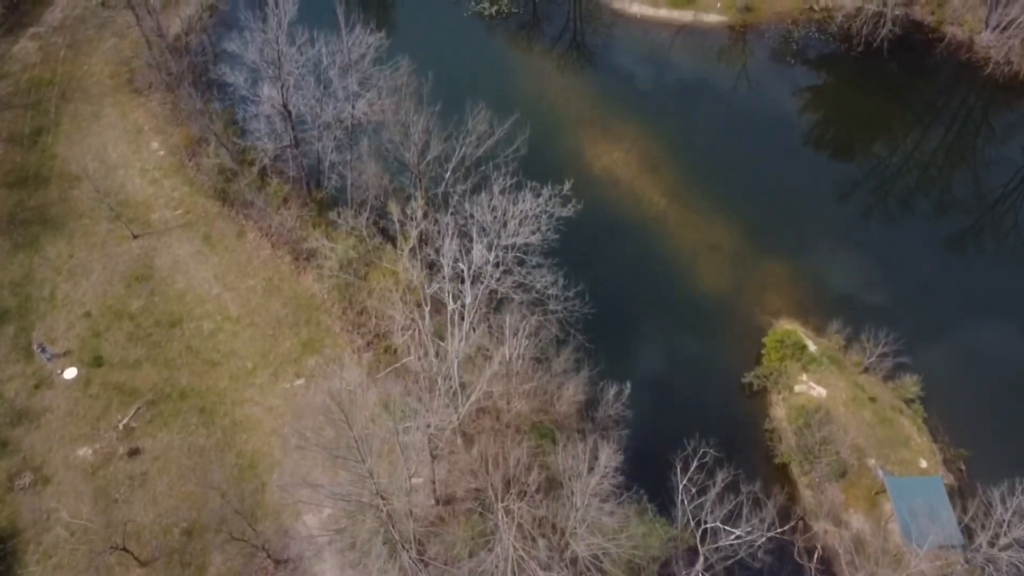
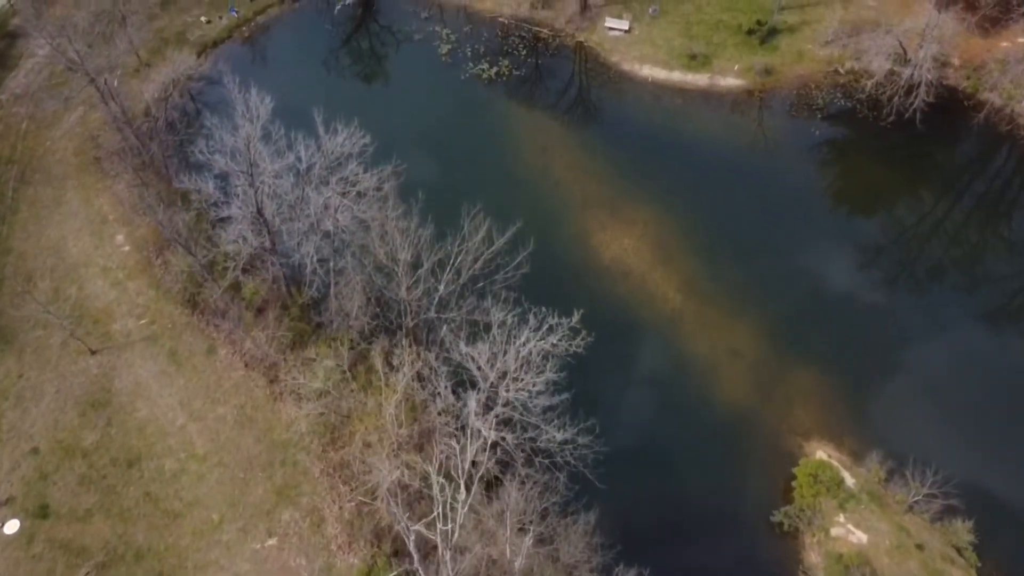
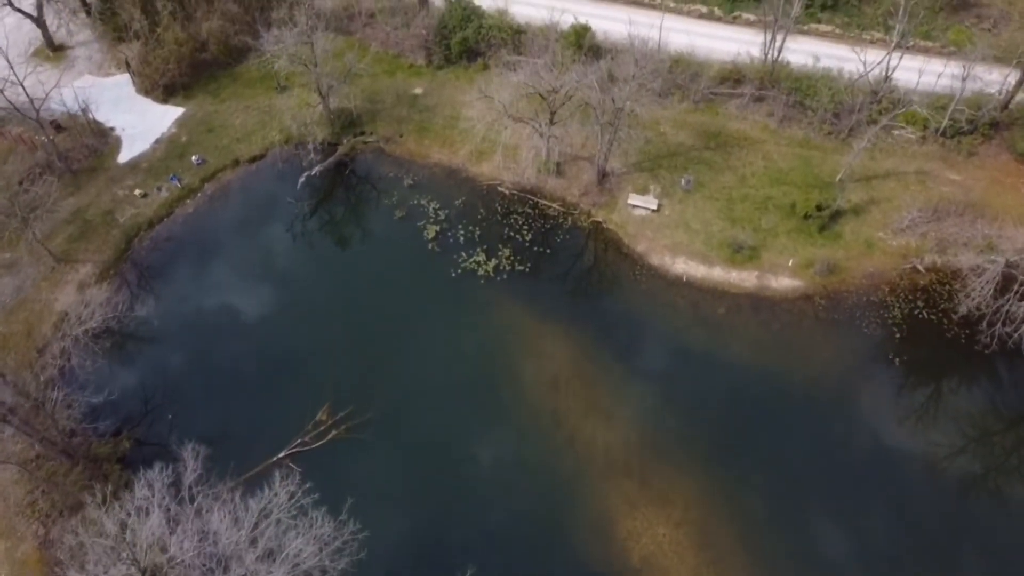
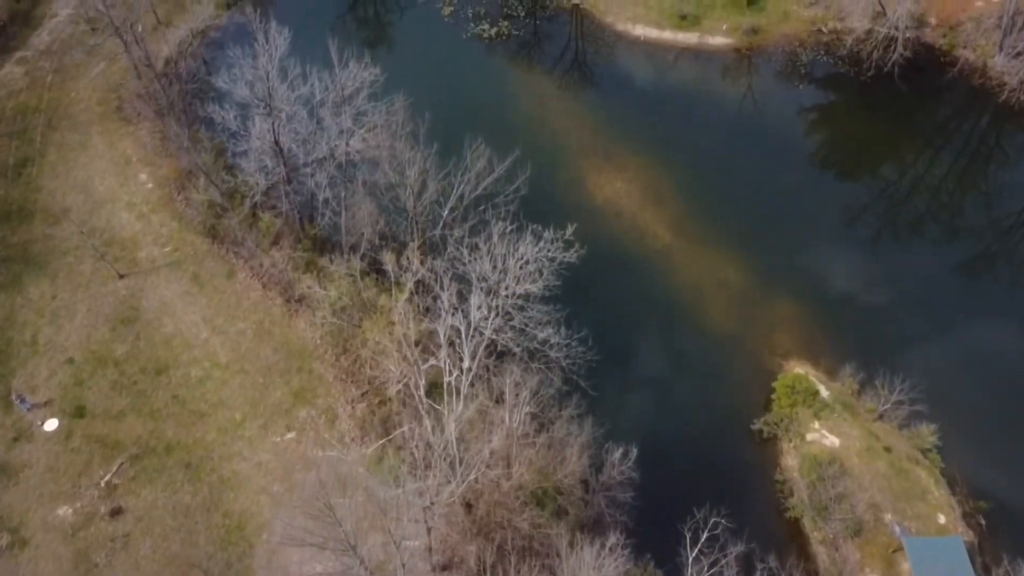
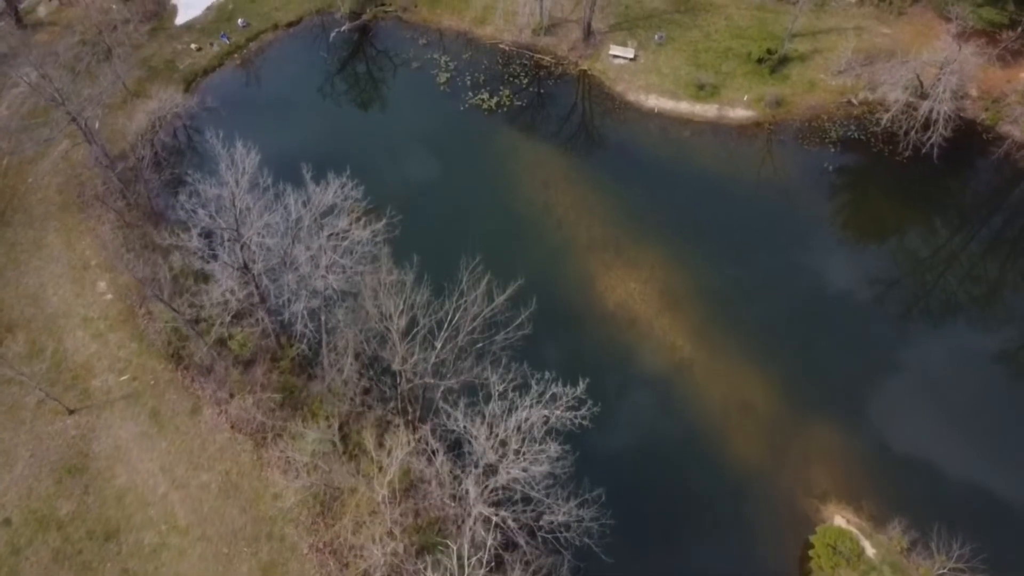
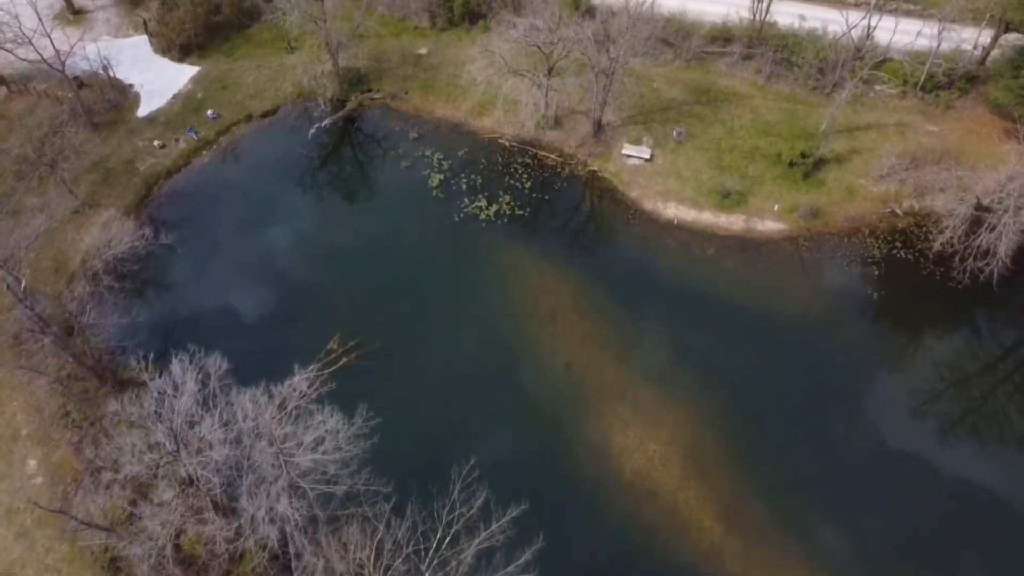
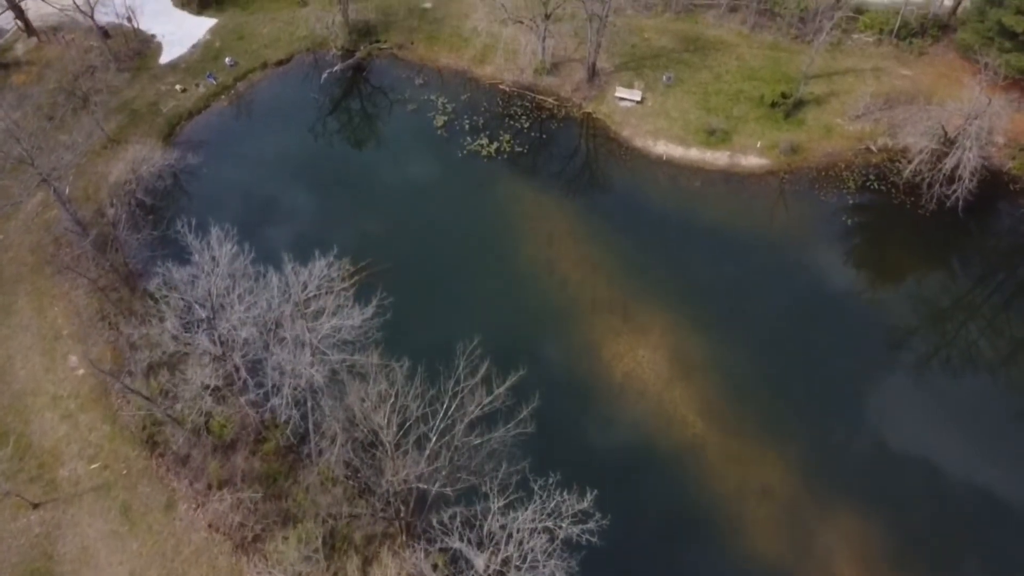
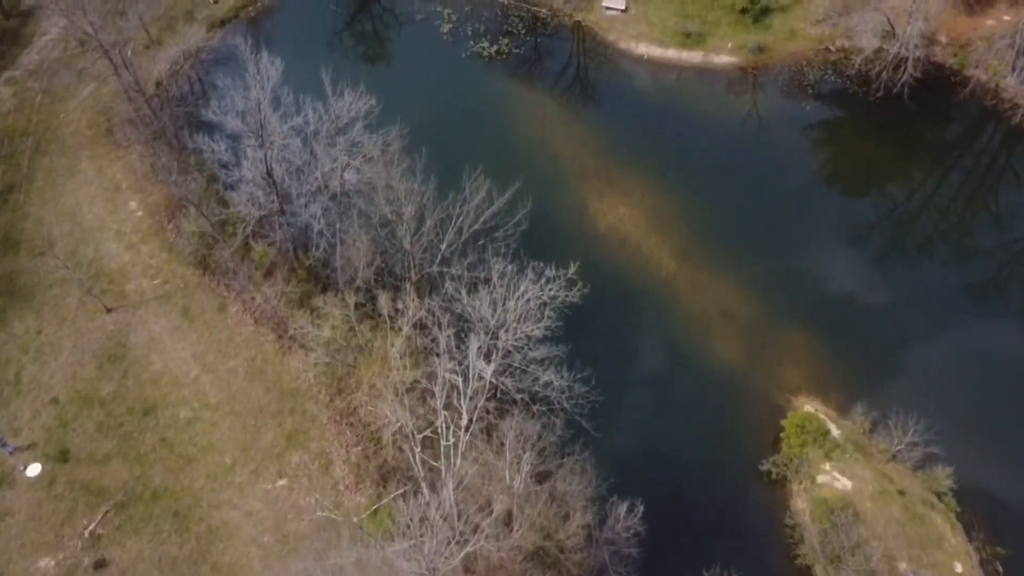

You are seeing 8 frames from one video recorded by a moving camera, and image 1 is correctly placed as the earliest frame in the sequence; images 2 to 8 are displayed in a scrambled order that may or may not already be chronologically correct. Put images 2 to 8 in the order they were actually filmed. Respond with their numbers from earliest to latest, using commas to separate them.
4, 8, 2, 5, 7, 6, 3
